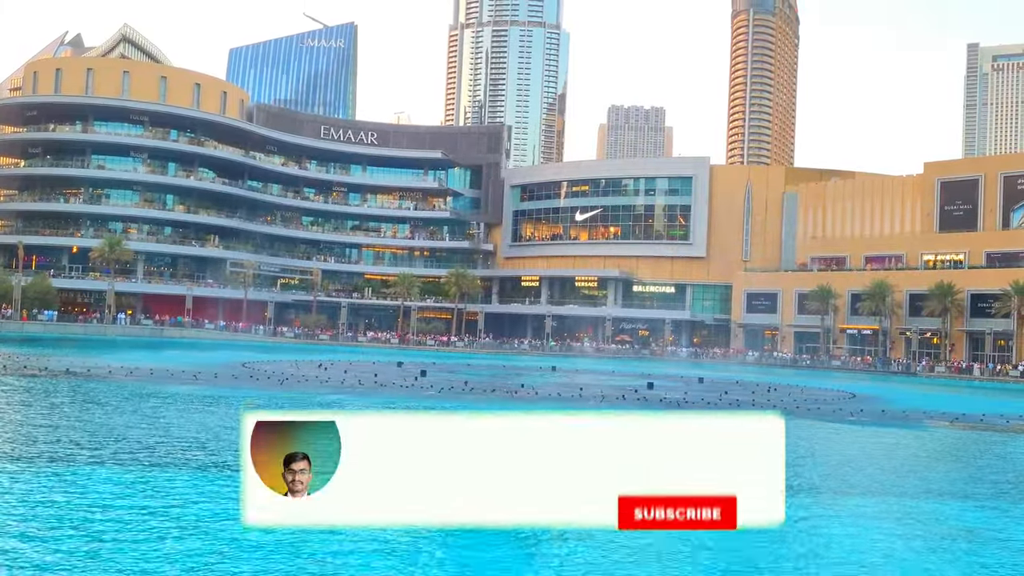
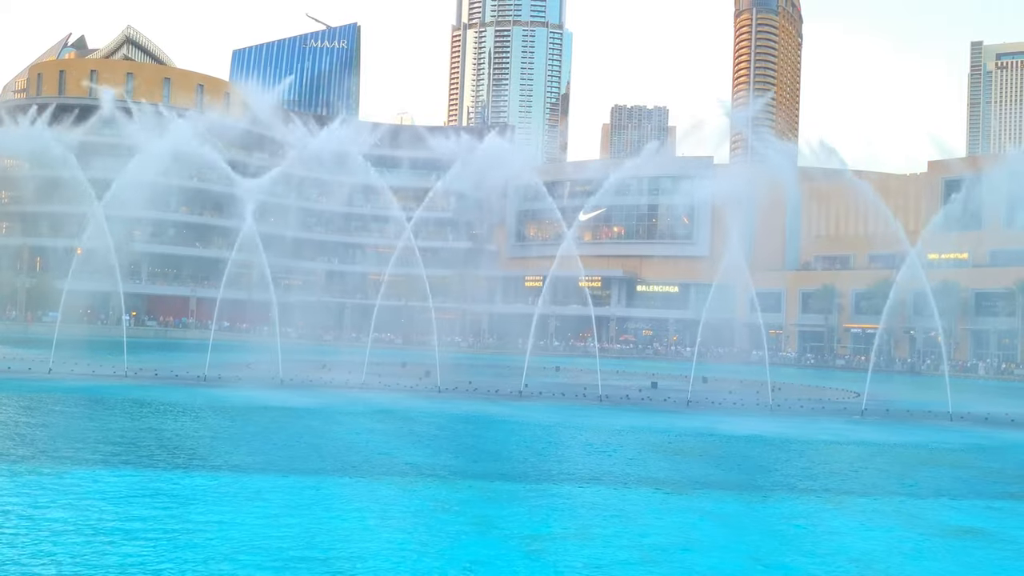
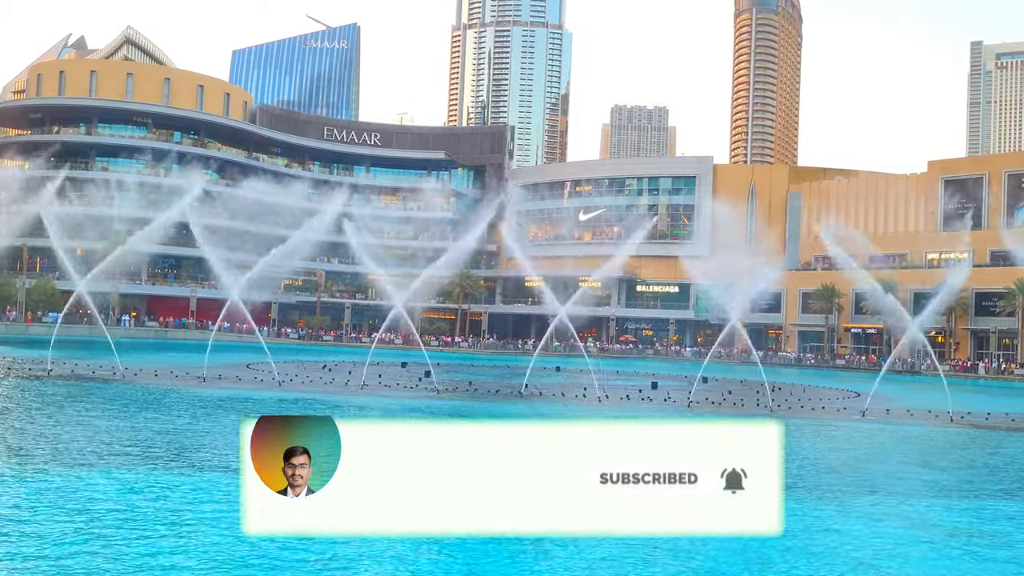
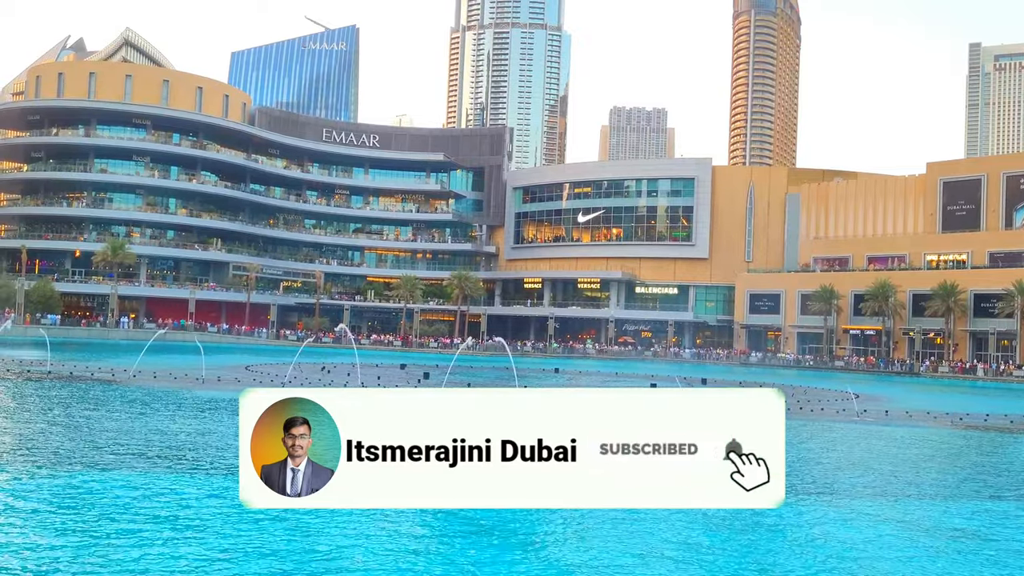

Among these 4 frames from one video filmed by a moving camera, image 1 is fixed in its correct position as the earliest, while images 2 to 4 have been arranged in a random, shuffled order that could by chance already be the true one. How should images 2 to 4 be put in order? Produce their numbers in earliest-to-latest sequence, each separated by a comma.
4, 3, 2
